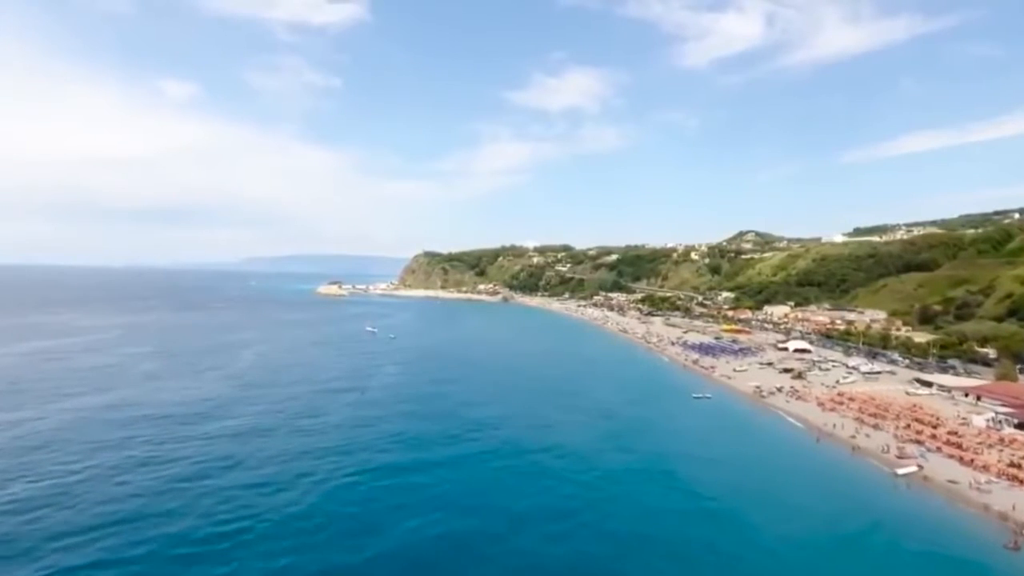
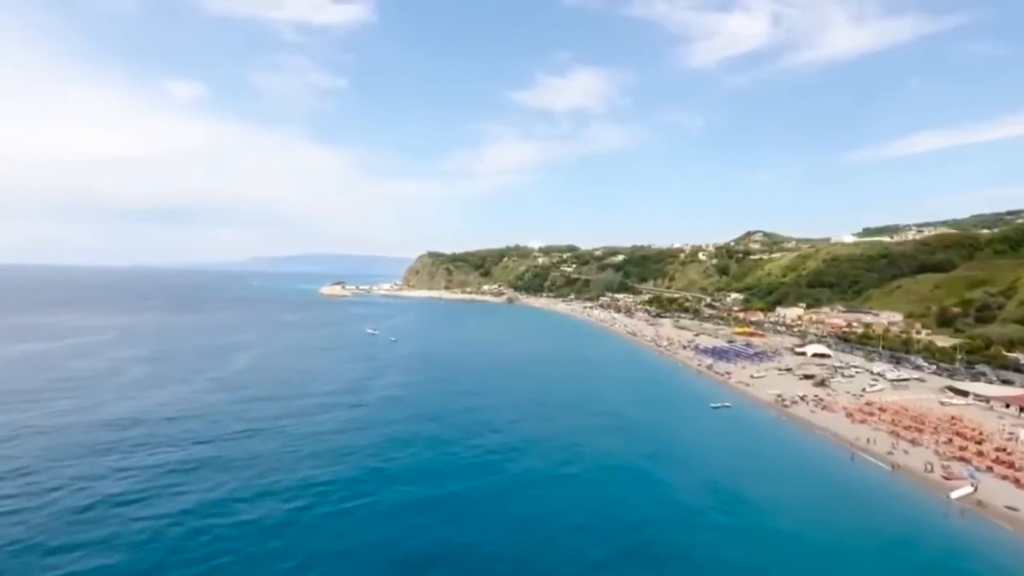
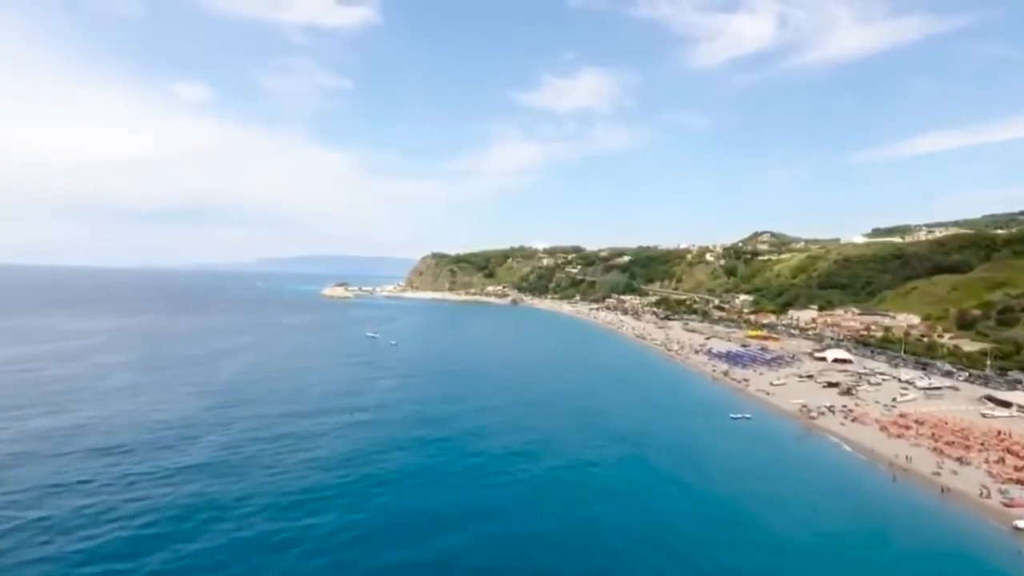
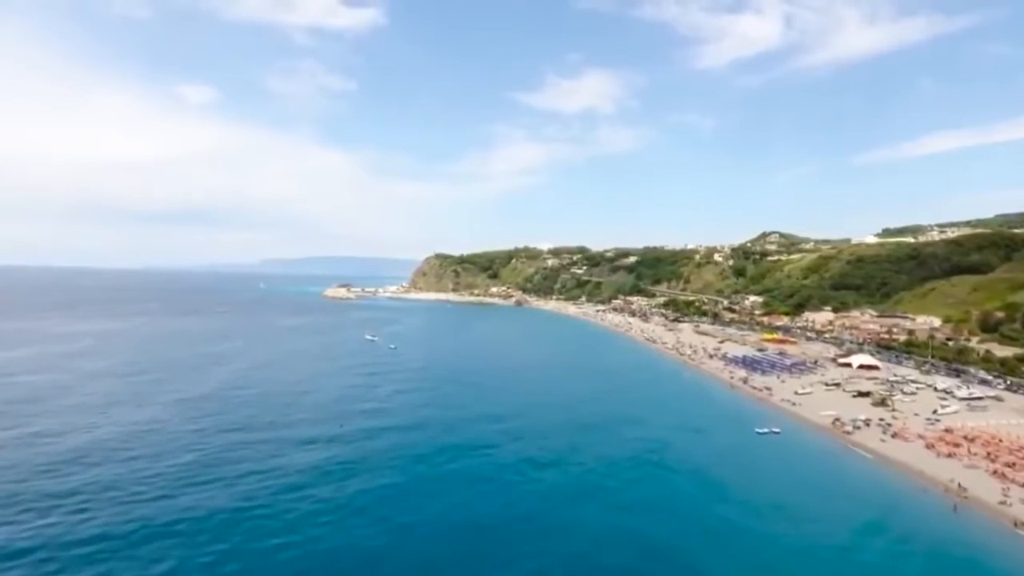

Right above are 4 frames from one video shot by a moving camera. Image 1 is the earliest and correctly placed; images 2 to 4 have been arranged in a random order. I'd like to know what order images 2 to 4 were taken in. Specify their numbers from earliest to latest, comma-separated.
2, 3, 4
